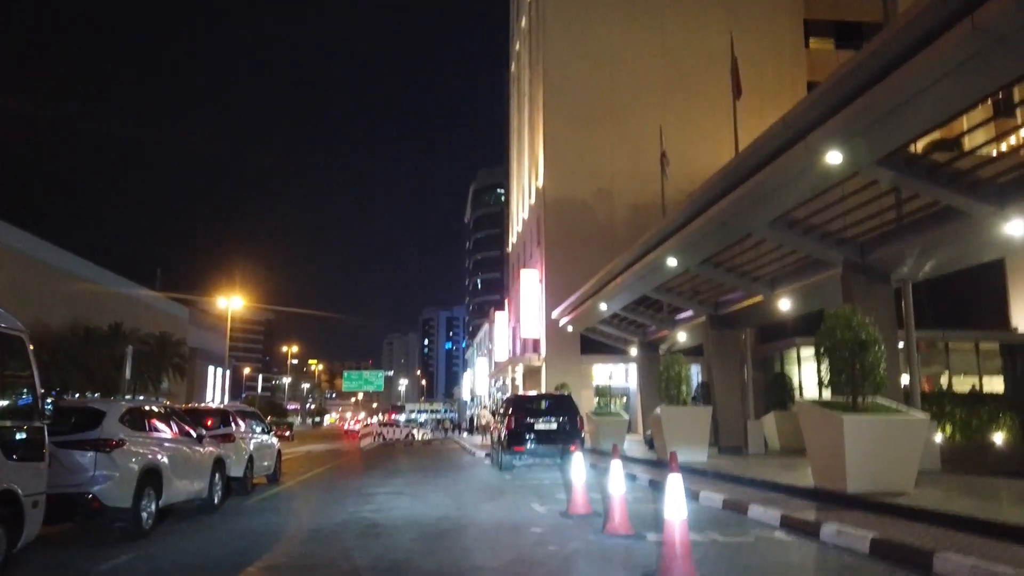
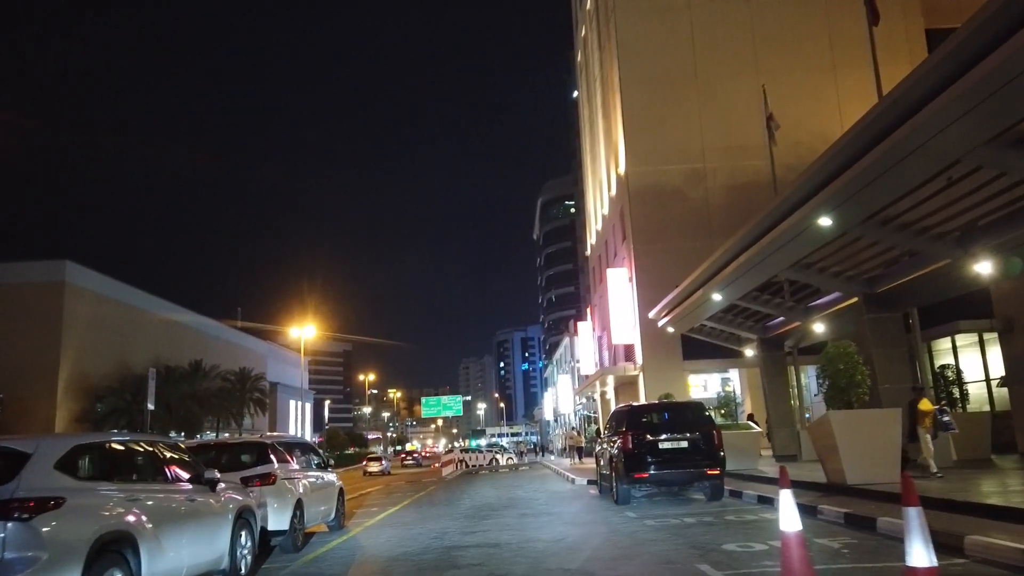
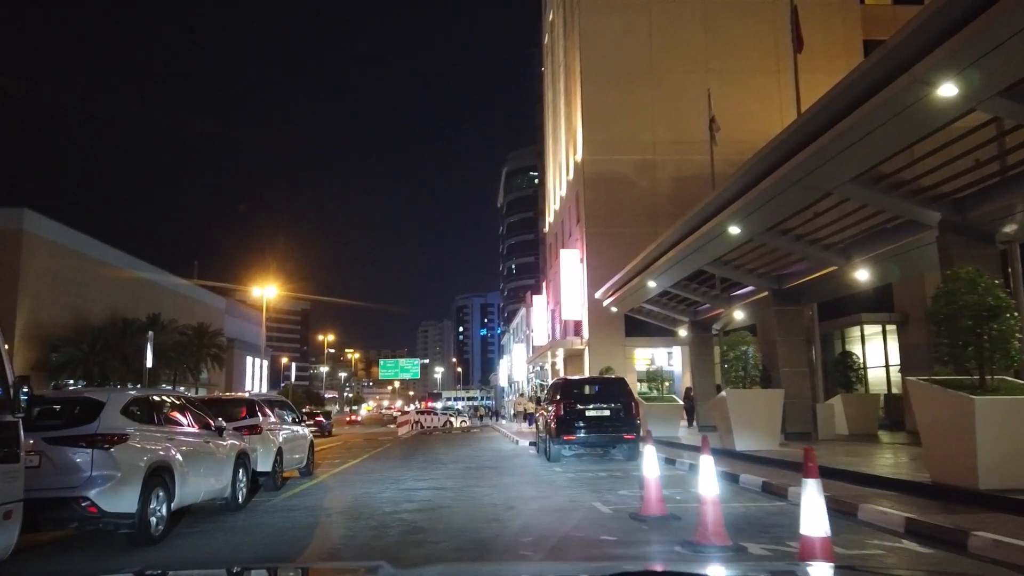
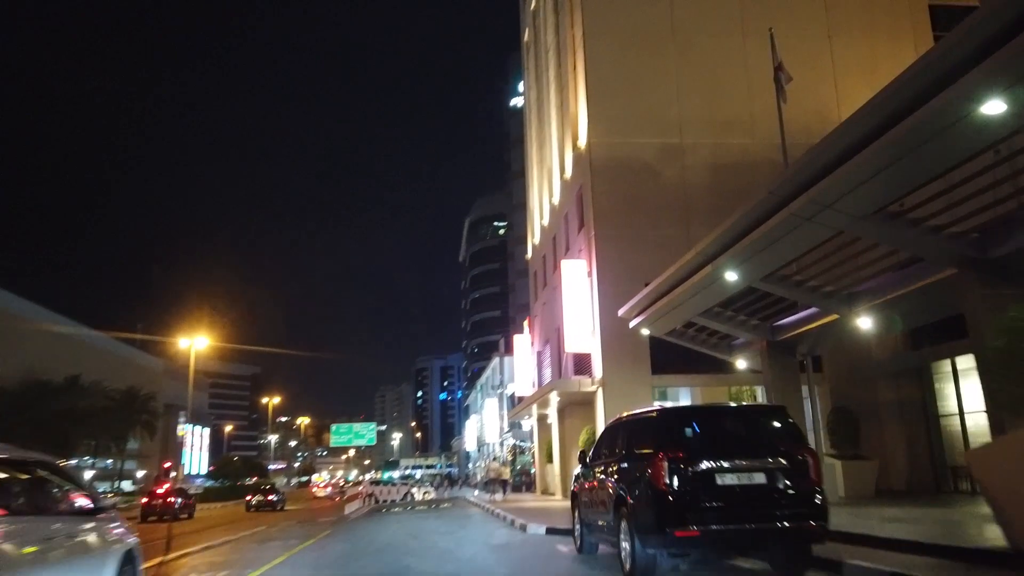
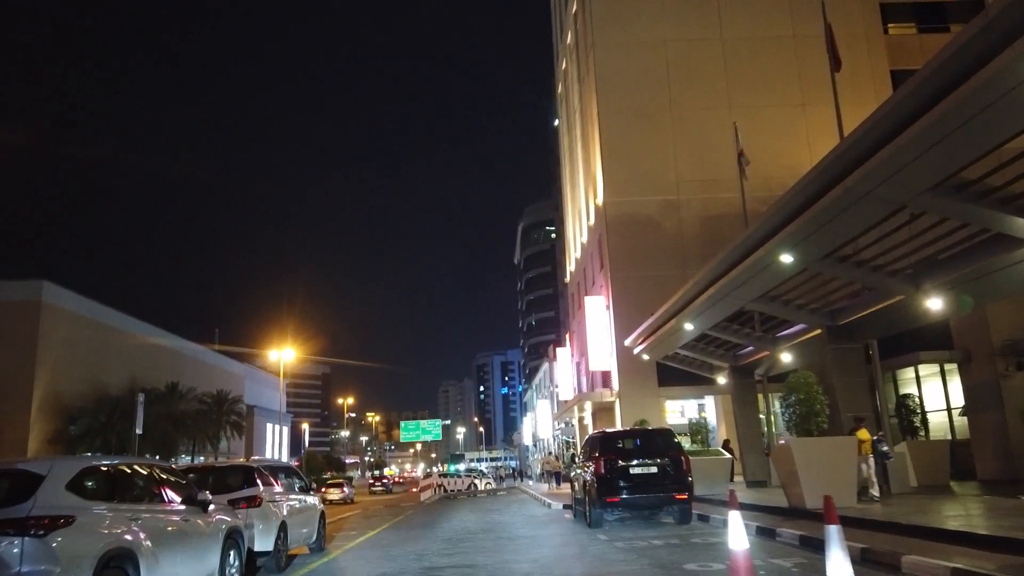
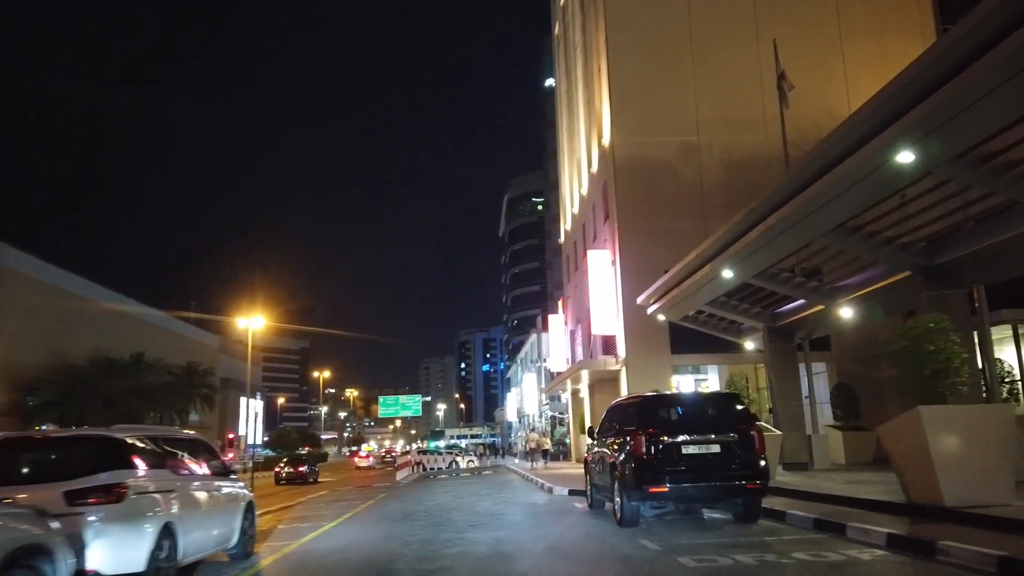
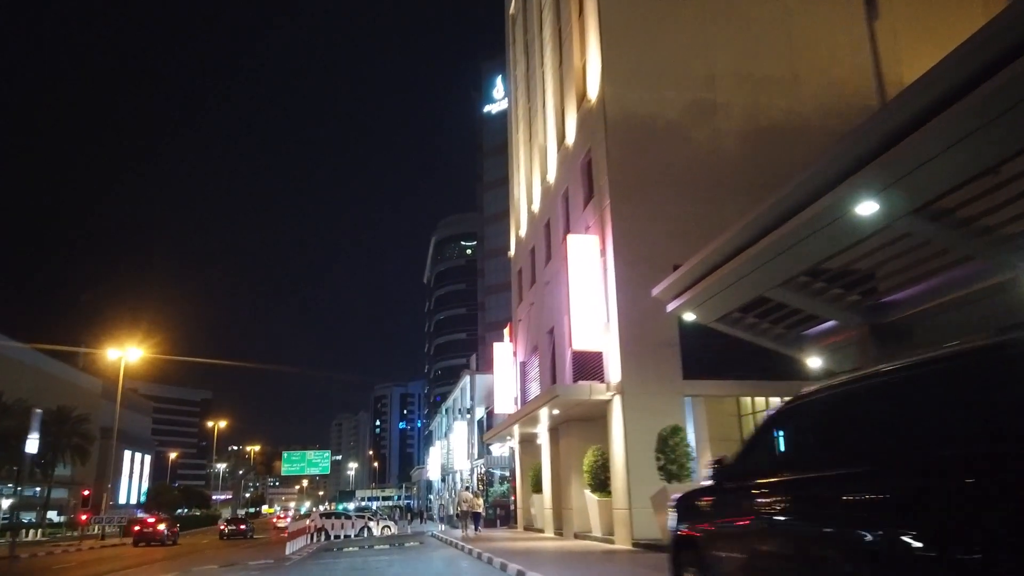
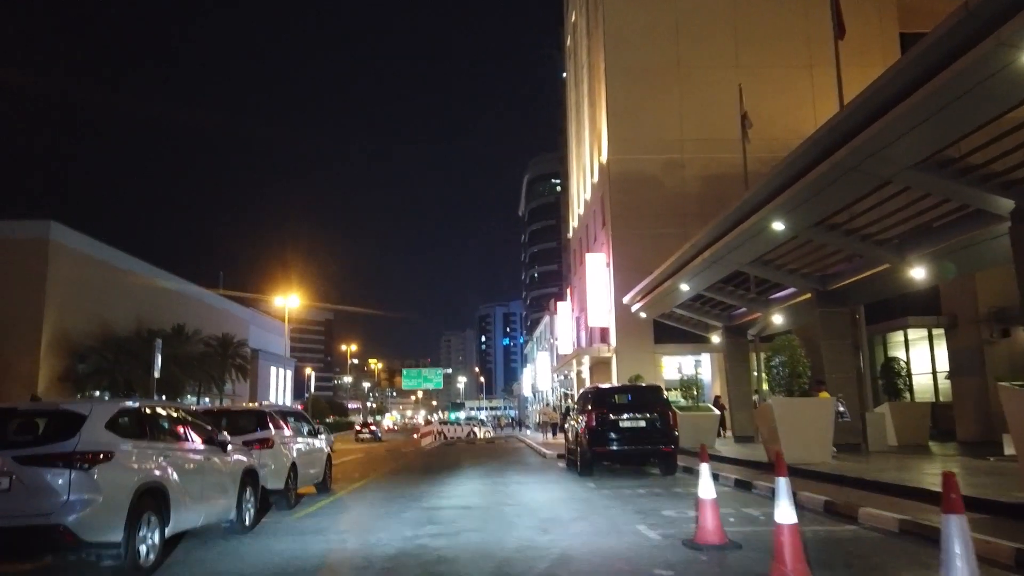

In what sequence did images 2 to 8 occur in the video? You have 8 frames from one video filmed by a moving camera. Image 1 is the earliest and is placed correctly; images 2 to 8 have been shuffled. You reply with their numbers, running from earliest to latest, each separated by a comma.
3, 8, 5, 2, 6, 4, 7
